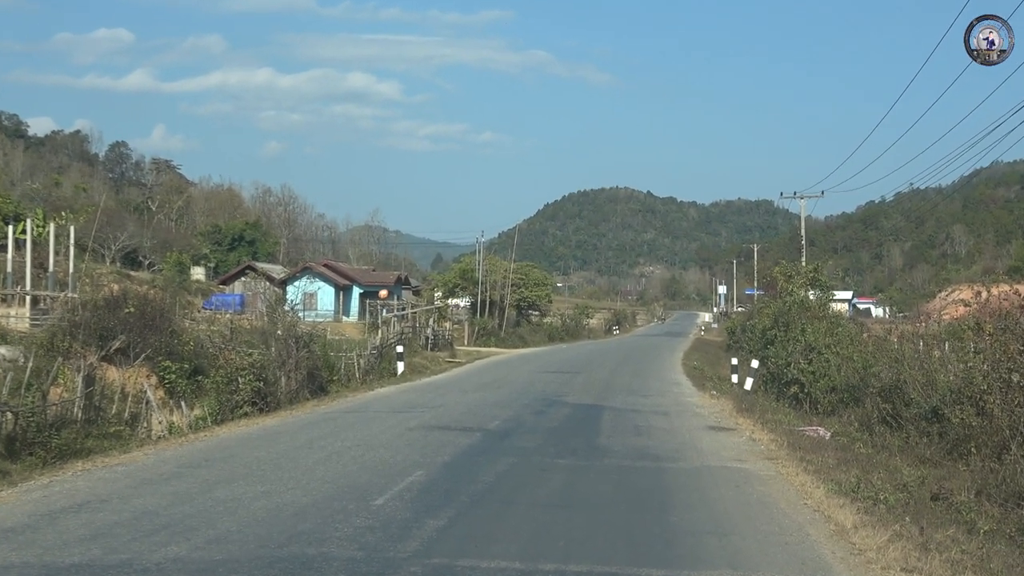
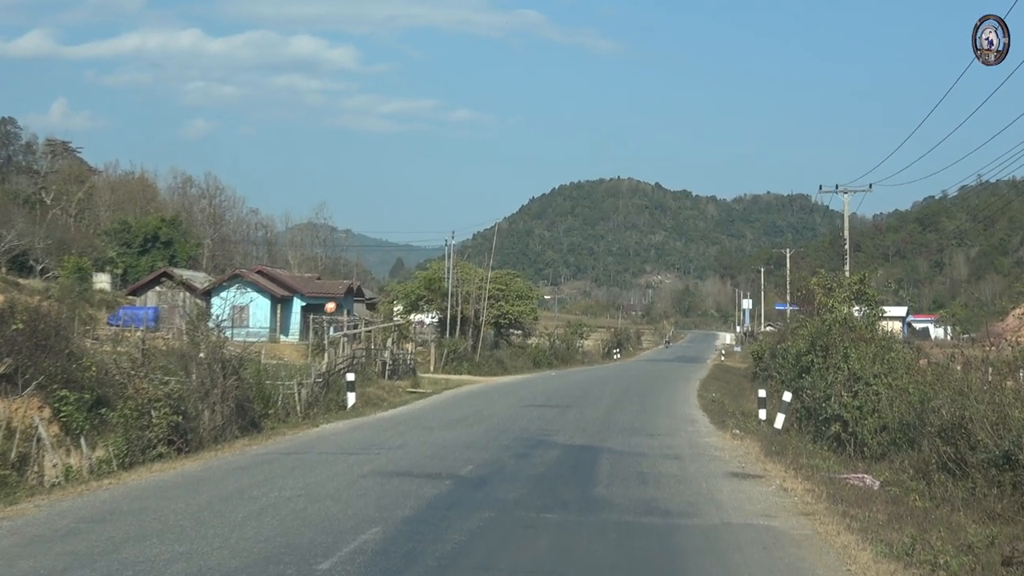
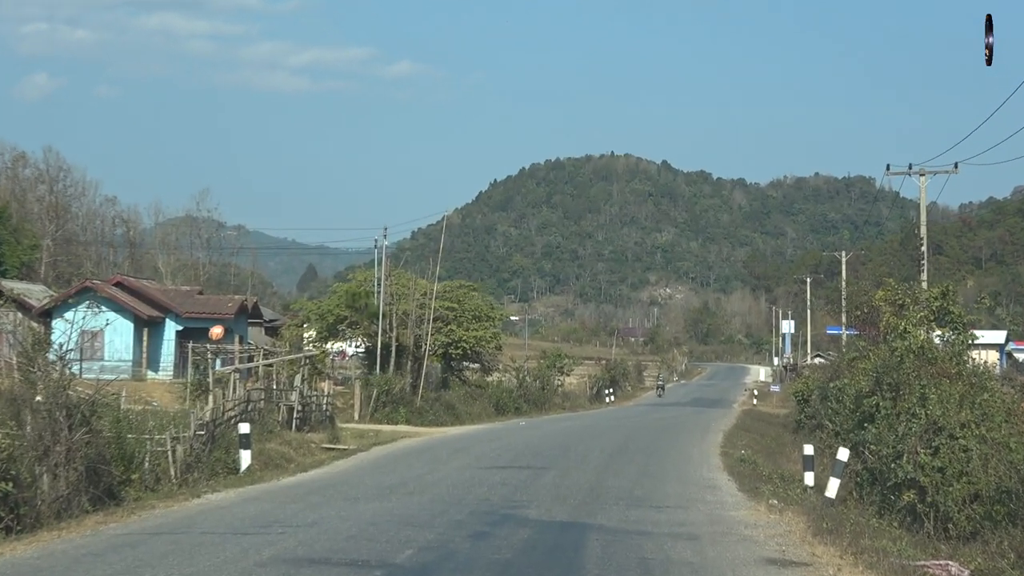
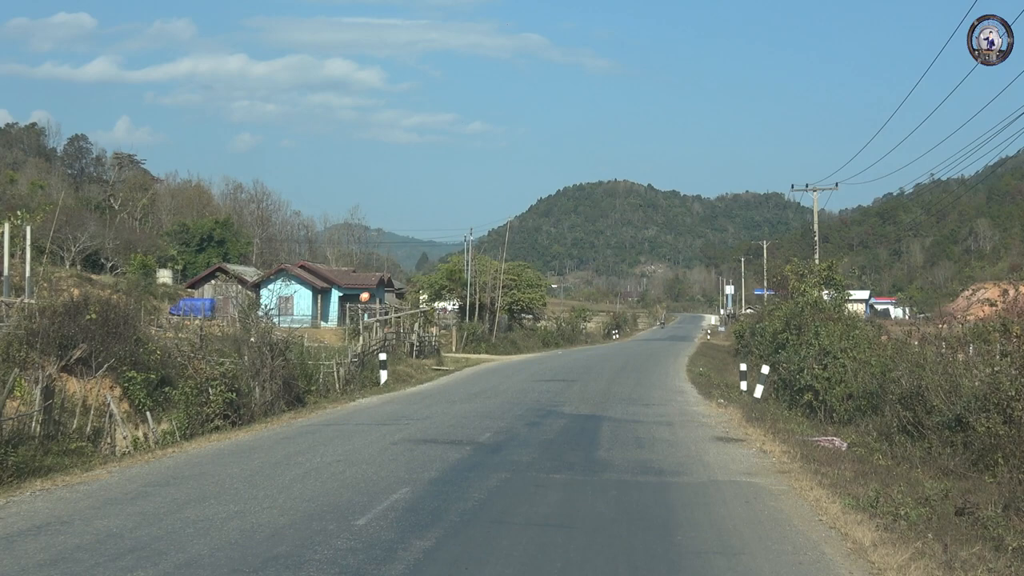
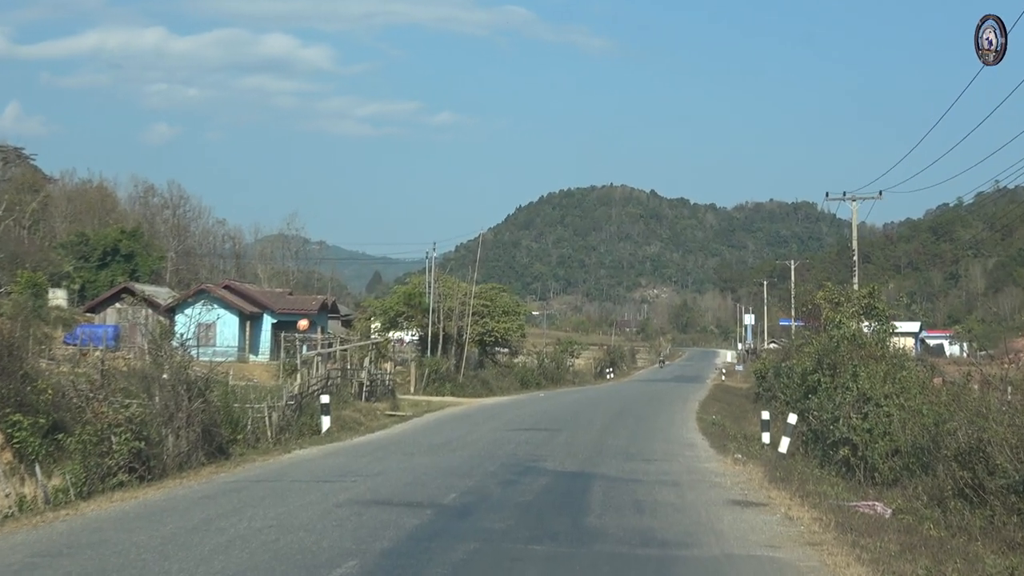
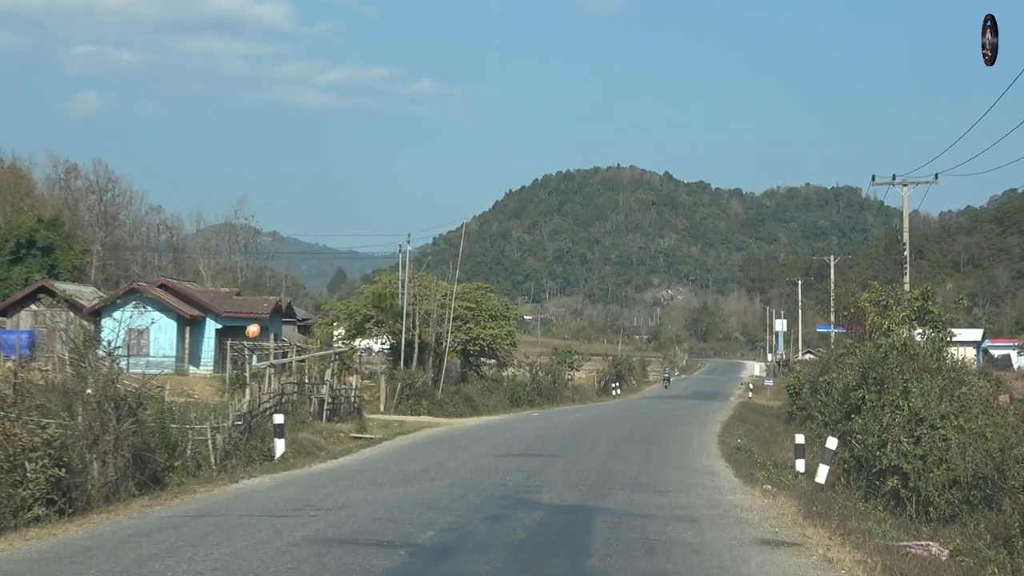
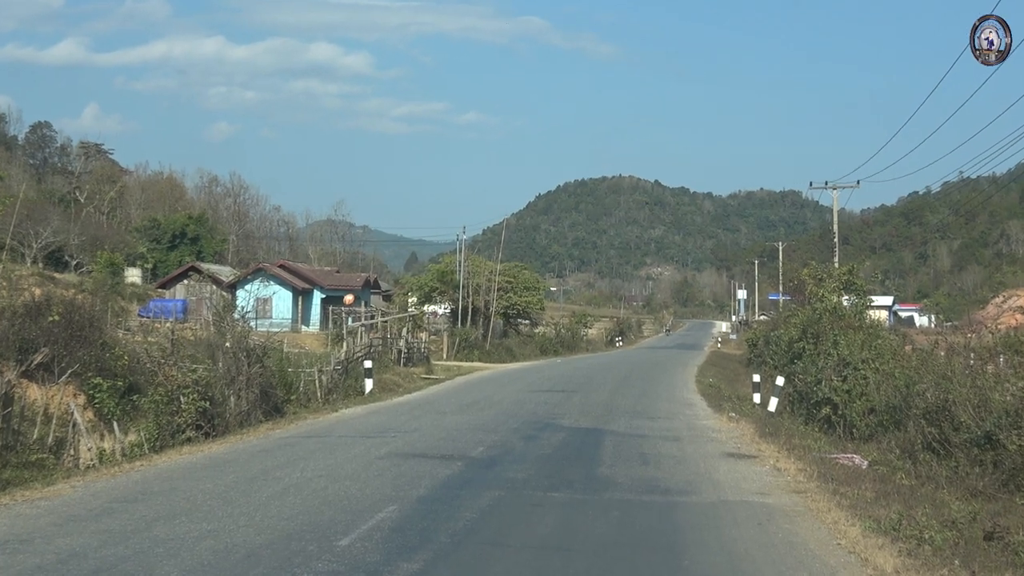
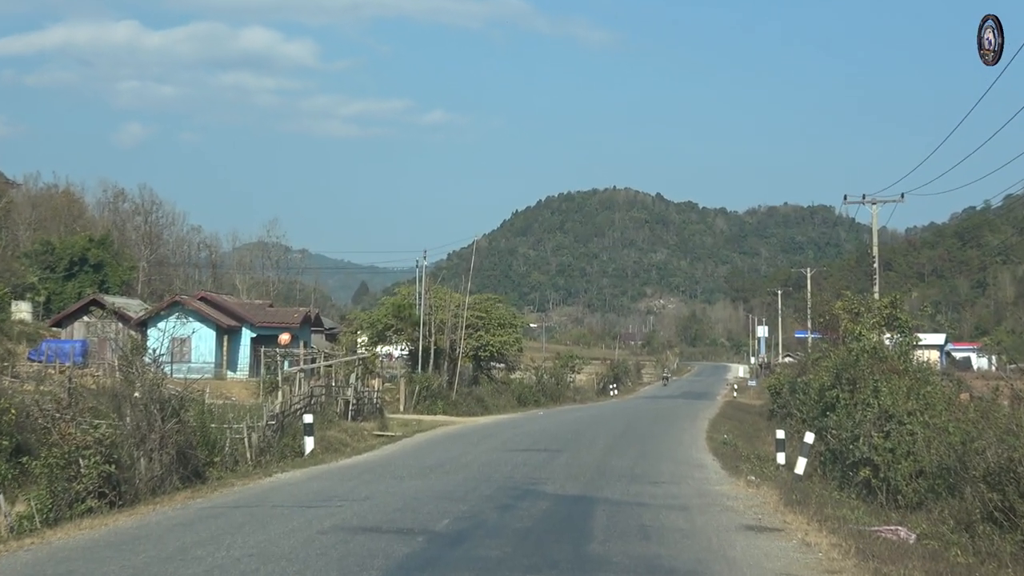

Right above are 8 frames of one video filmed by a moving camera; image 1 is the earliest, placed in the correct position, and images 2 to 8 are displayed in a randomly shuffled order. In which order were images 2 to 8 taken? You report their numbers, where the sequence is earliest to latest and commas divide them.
4, 7, 2, 5, 8, 6, 3
